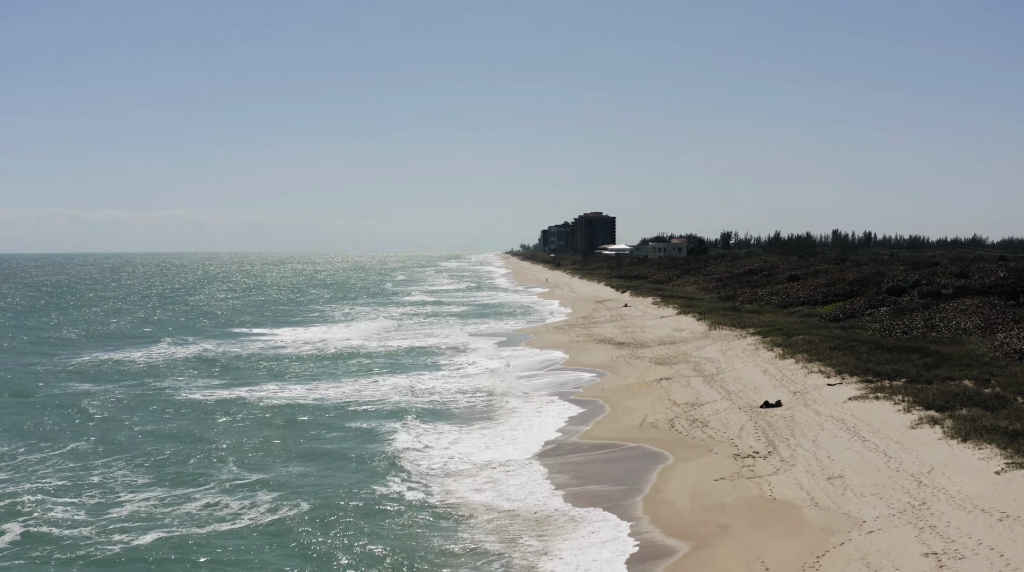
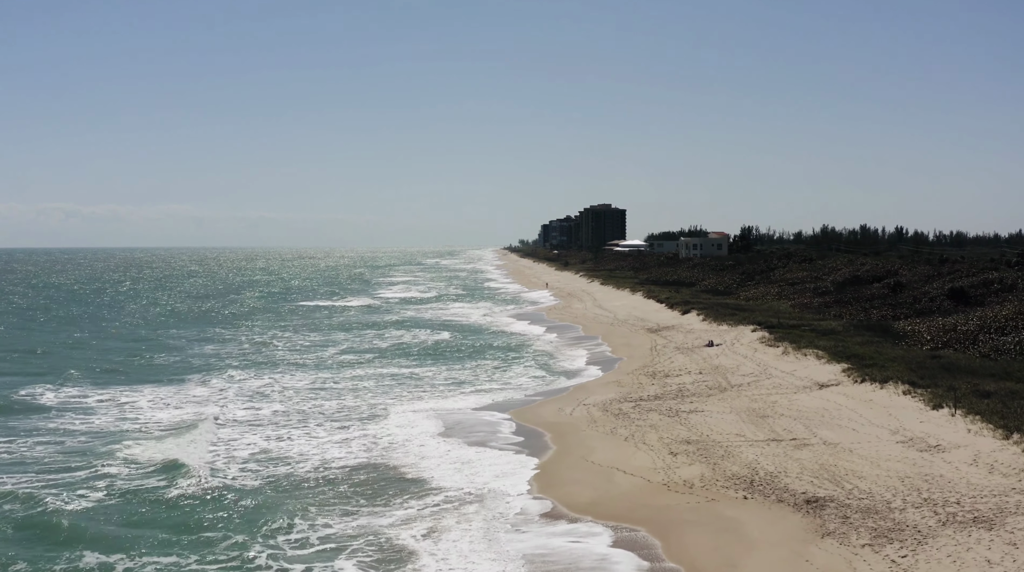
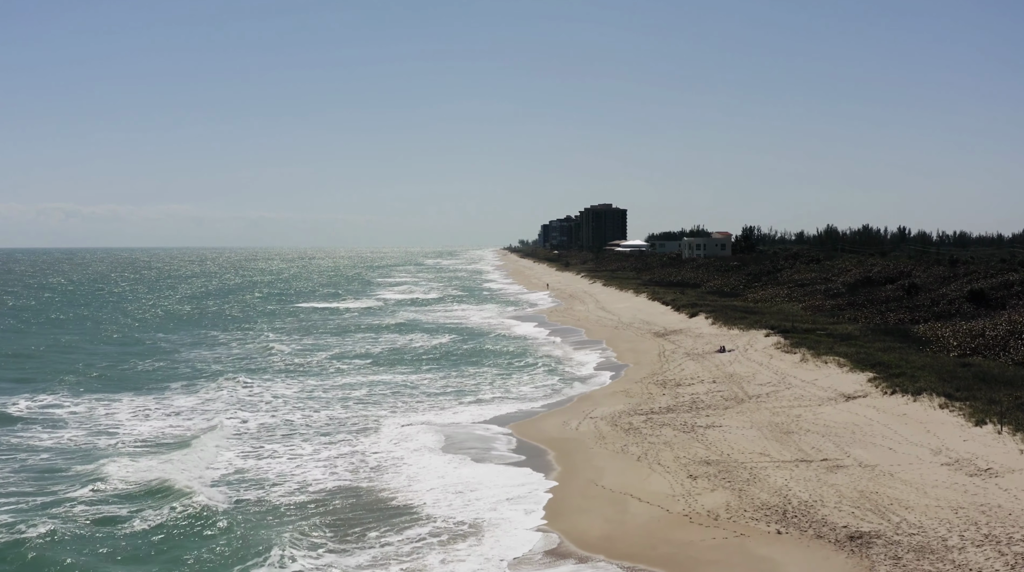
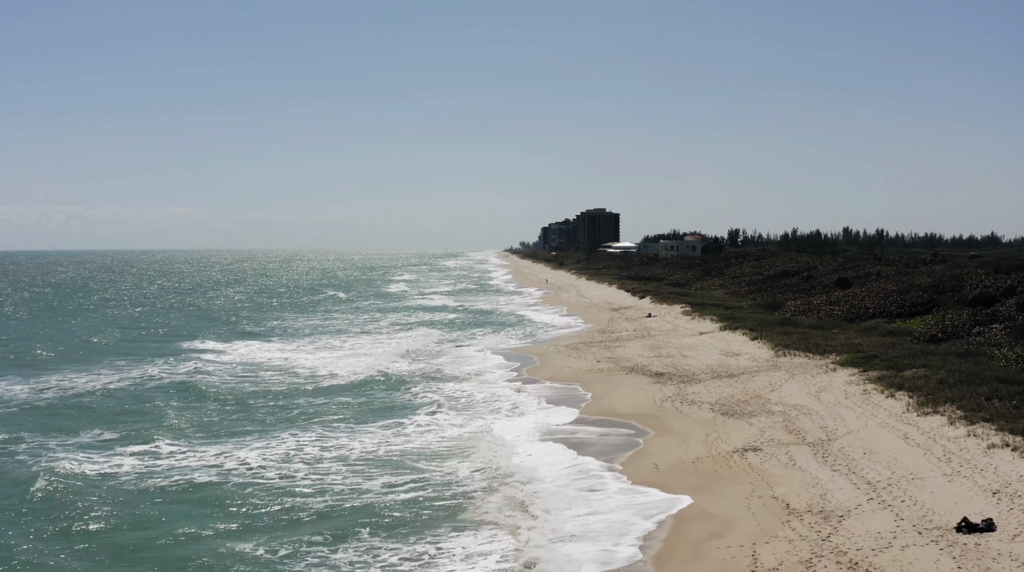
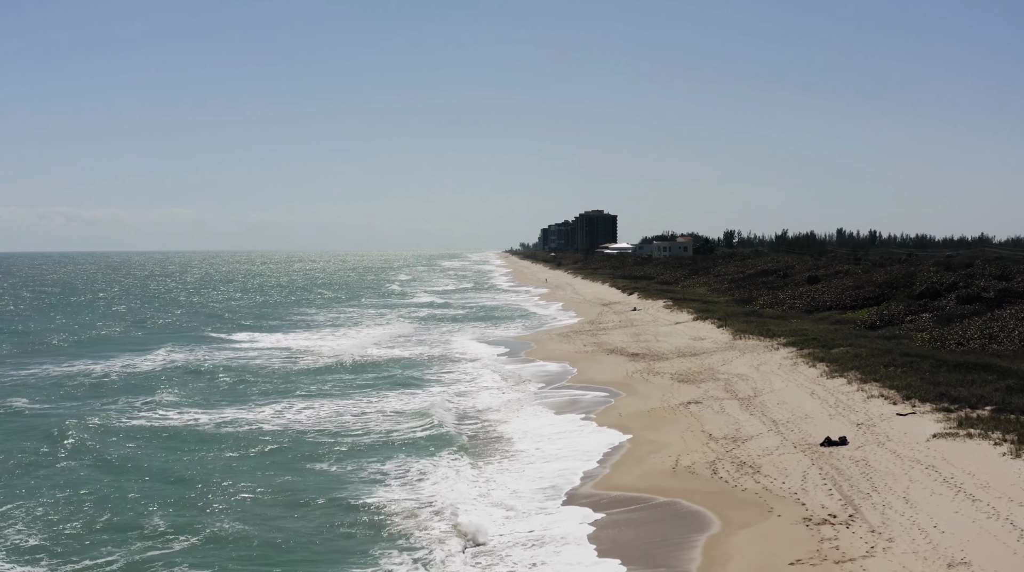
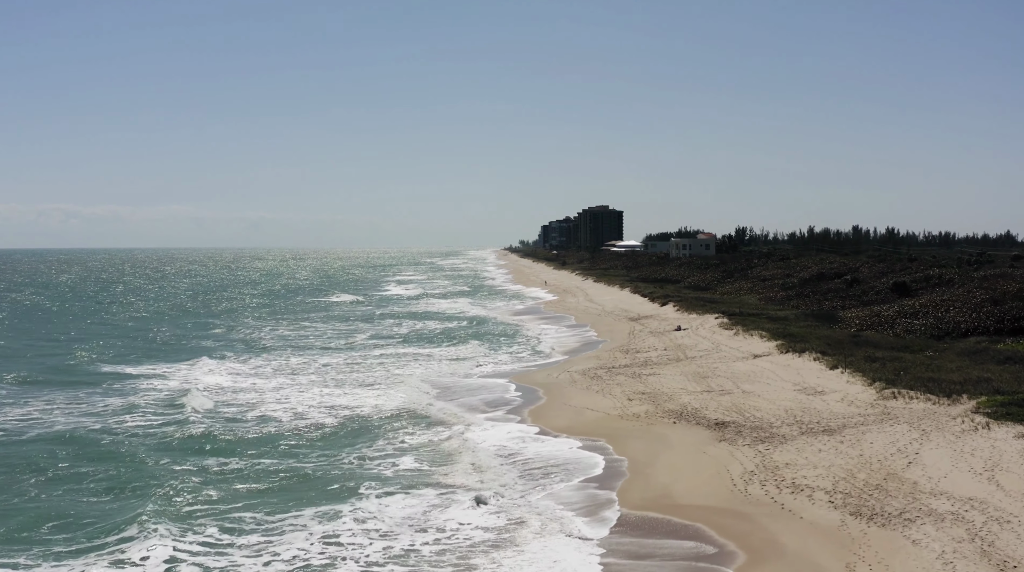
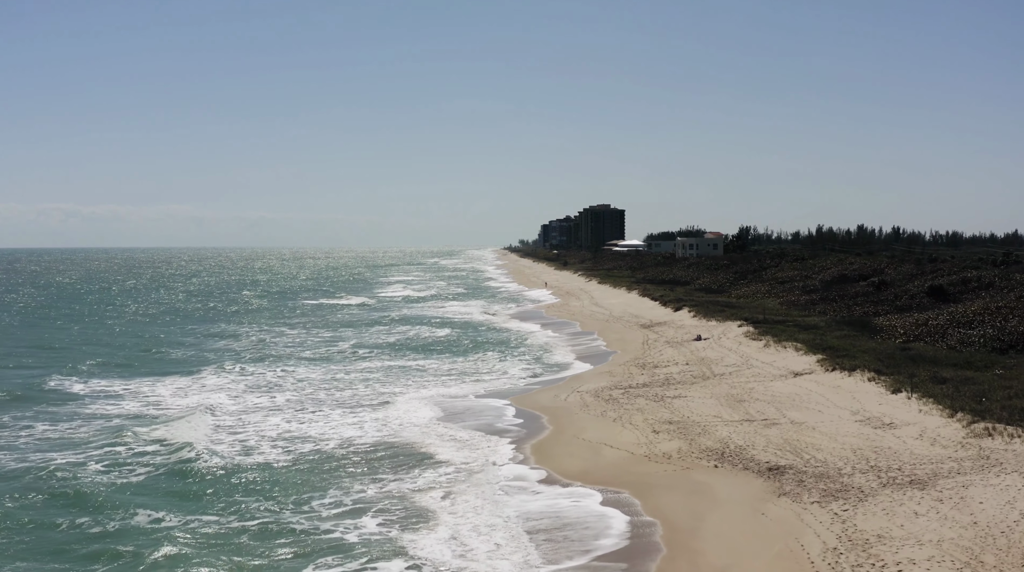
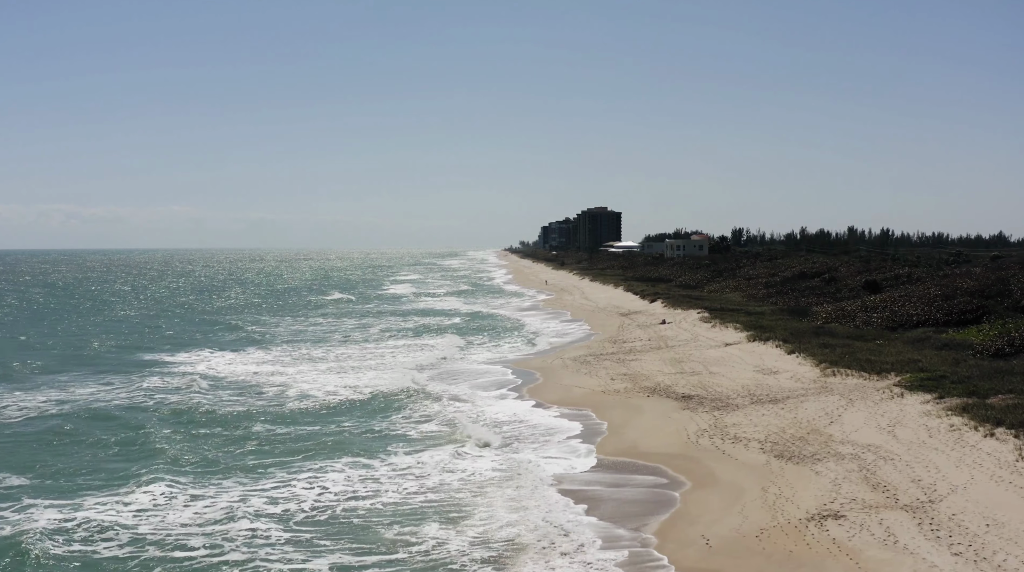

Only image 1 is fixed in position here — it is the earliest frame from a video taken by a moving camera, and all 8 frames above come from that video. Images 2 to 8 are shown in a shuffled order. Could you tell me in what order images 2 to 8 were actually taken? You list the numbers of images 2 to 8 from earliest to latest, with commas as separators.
5, 4, 8, 6, 7, 2, 3
